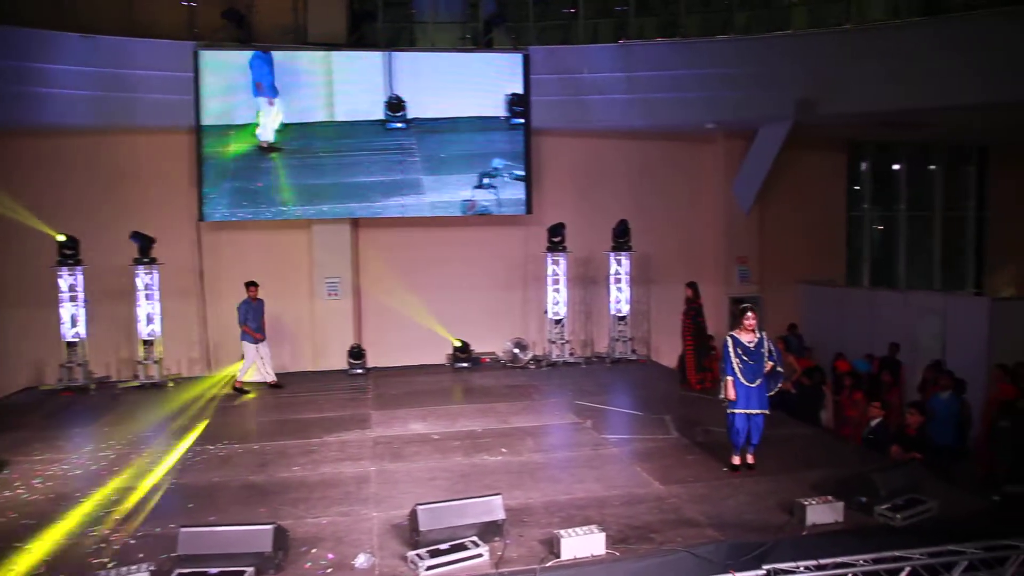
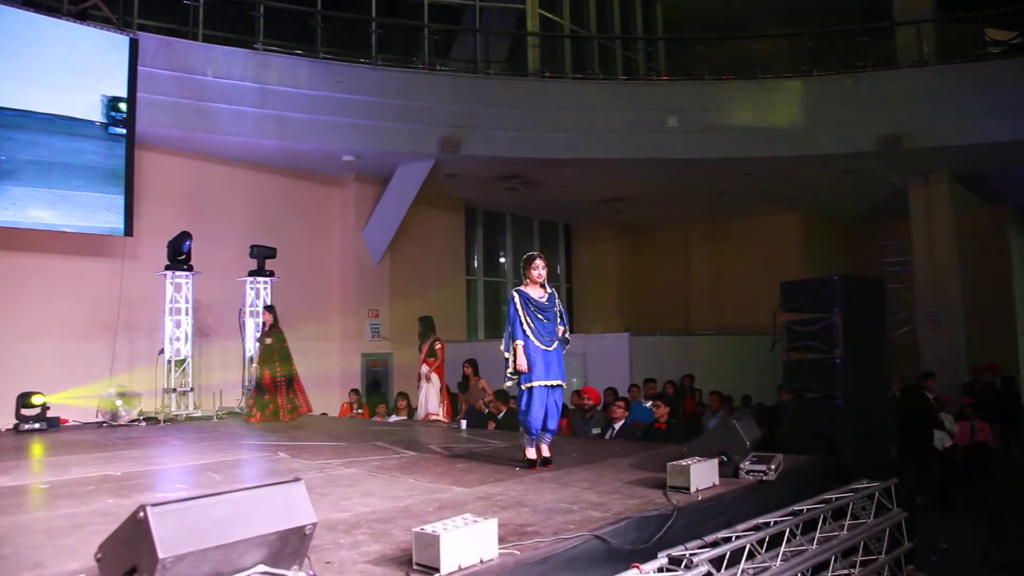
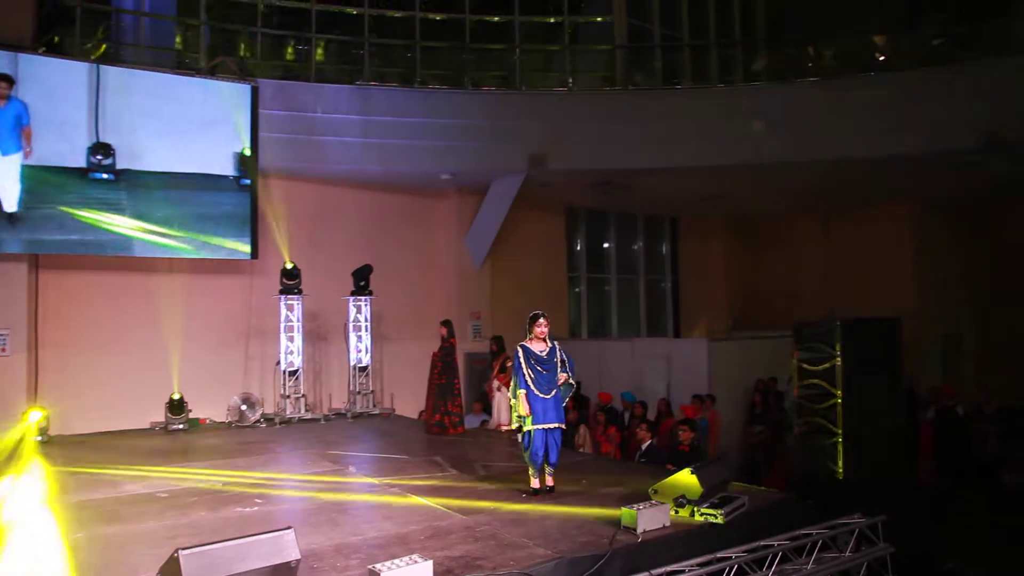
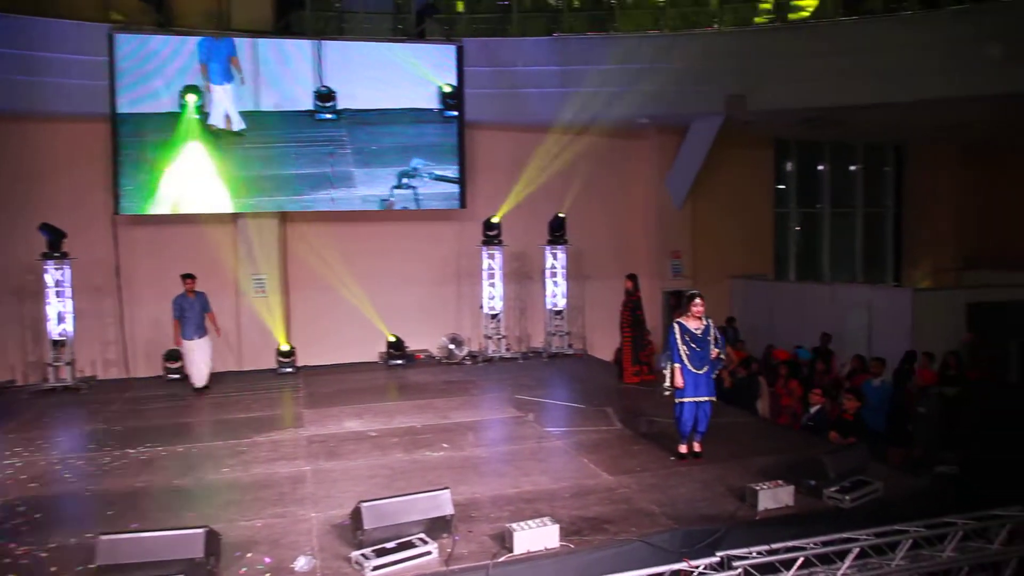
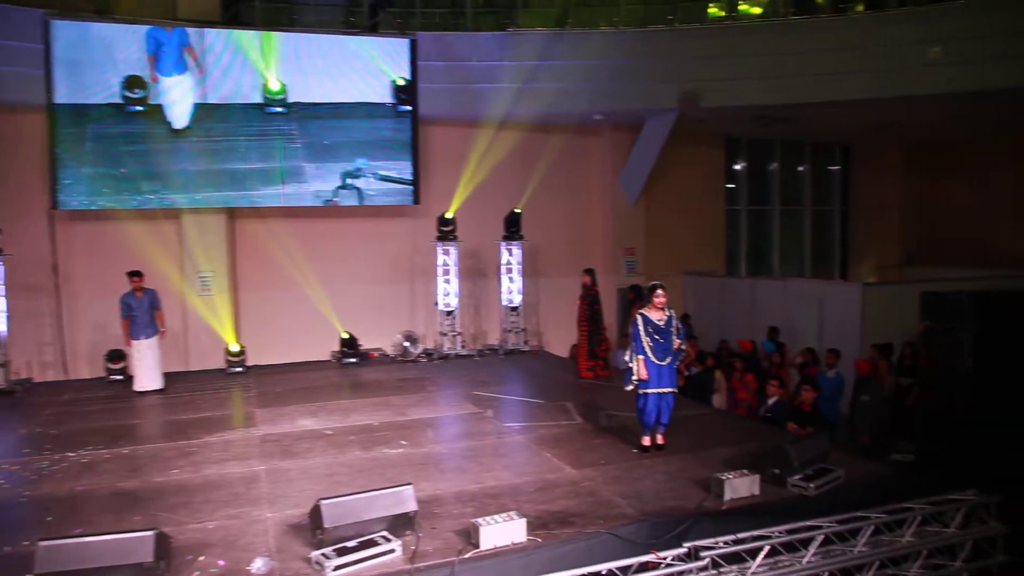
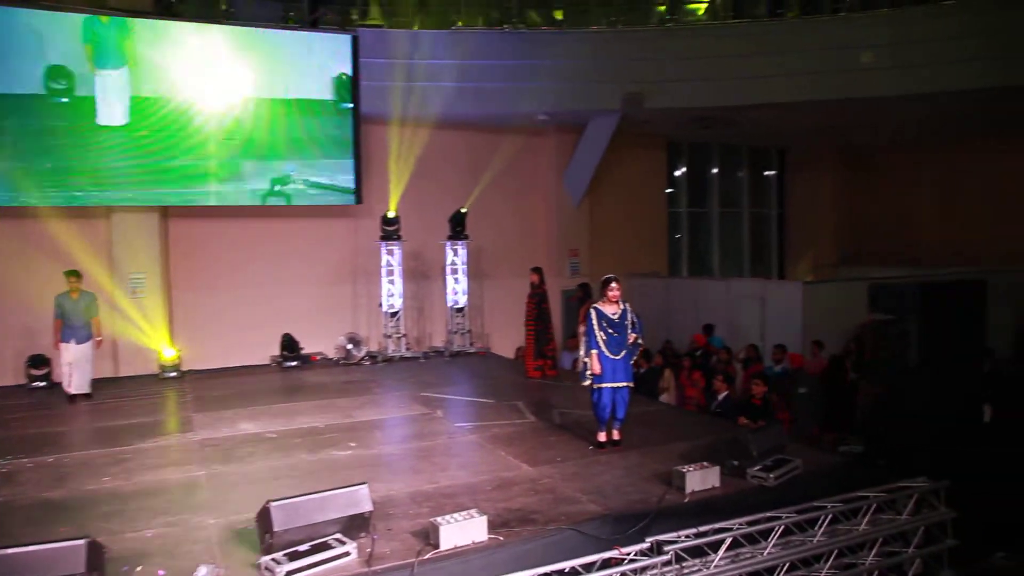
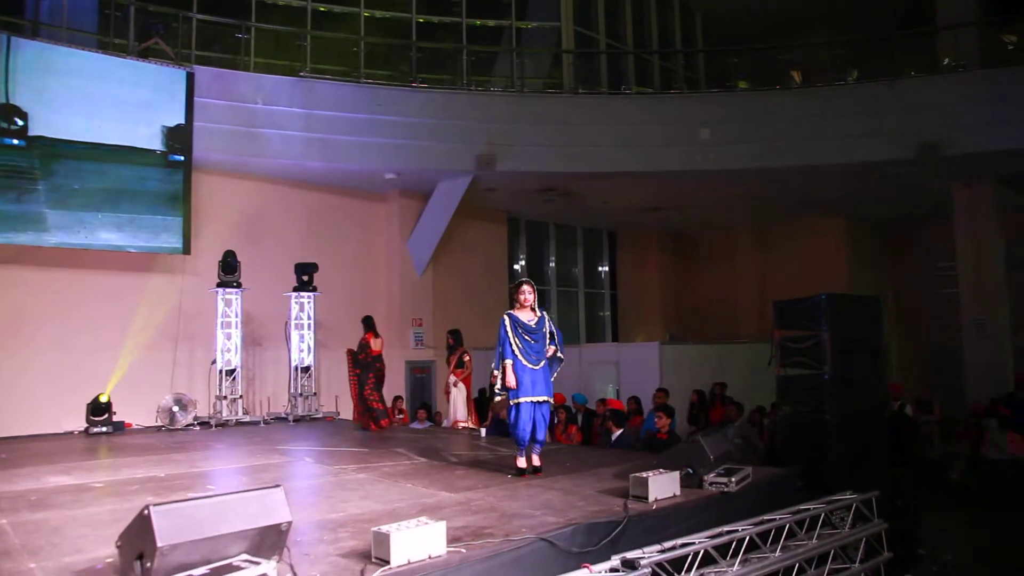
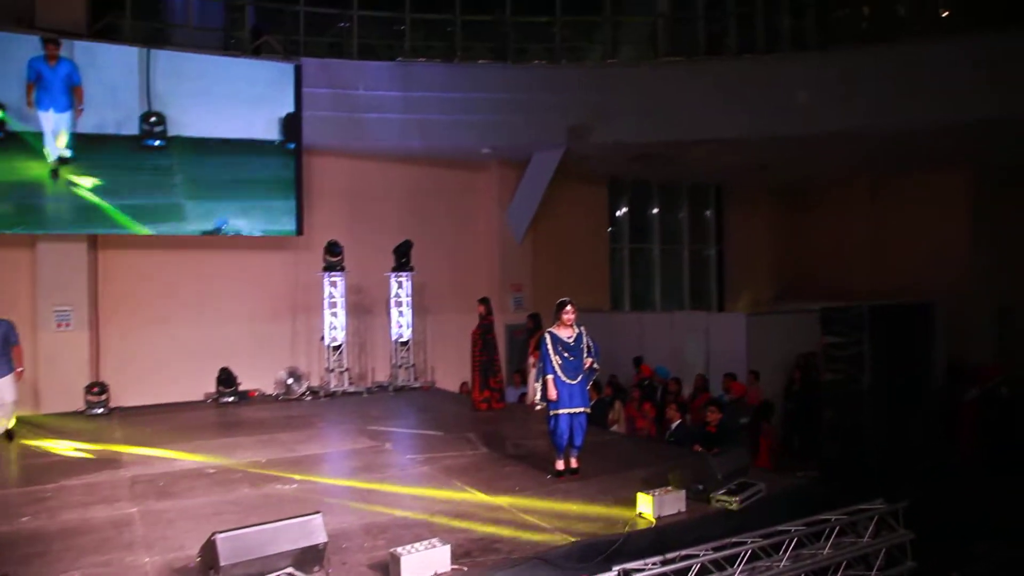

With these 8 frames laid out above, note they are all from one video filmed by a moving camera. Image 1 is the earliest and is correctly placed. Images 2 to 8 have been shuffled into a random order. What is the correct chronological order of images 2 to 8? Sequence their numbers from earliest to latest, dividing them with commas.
4, 5, 6, 8, 3, 7, 2
